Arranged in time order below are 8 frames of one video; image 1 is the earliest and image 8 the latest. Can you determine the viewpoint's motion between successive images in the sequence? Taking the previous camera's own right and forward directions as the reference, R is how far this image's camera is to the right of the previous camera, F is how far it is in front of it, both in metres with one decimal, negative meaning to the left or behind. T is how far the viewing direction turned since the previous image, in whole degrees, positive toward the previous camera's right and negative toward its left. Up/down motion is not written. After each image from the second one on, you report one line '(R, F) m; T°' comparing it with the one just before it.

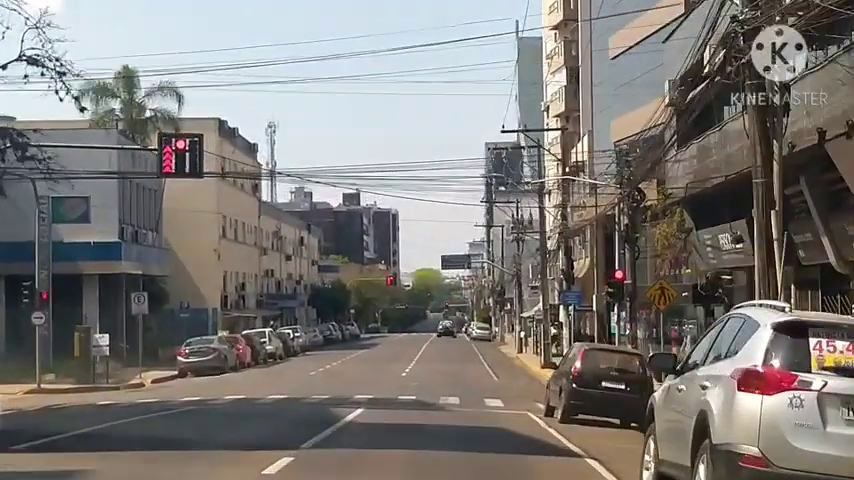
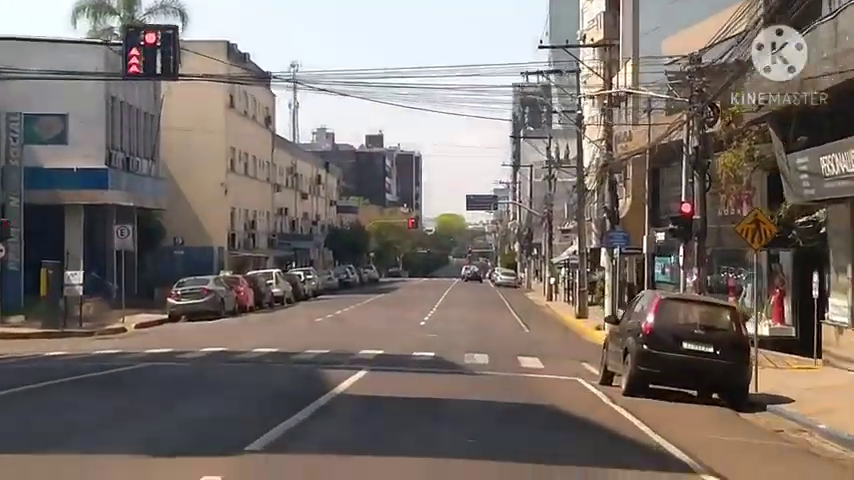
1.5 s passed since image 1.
(0.0, +5.5) m; -1°
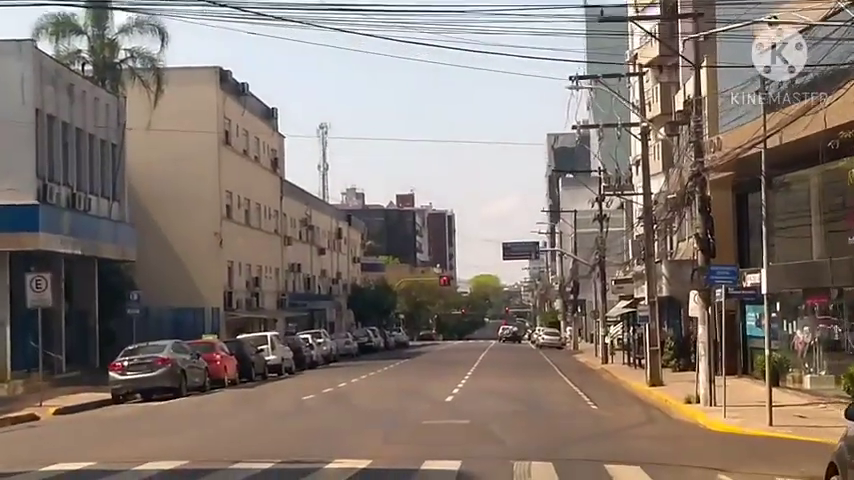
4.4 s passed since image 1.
(+0.2, +10.3) m; -1°
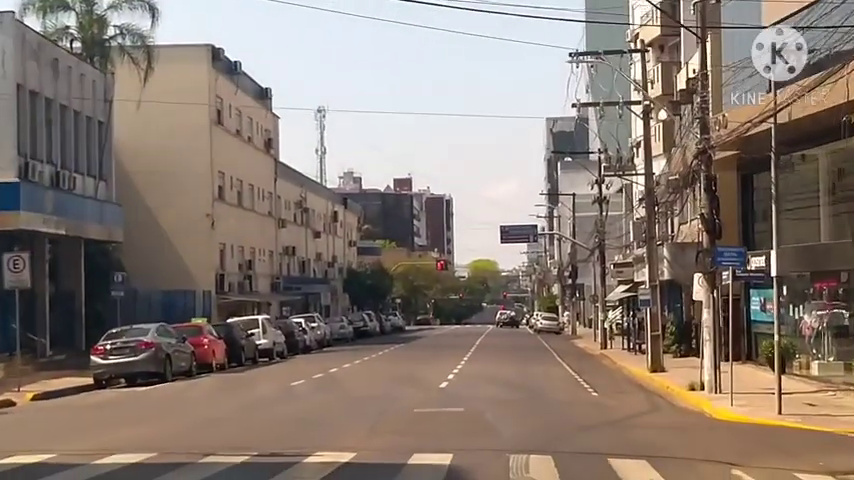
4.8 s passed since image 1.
(+0.1, +1.1) m; 0°
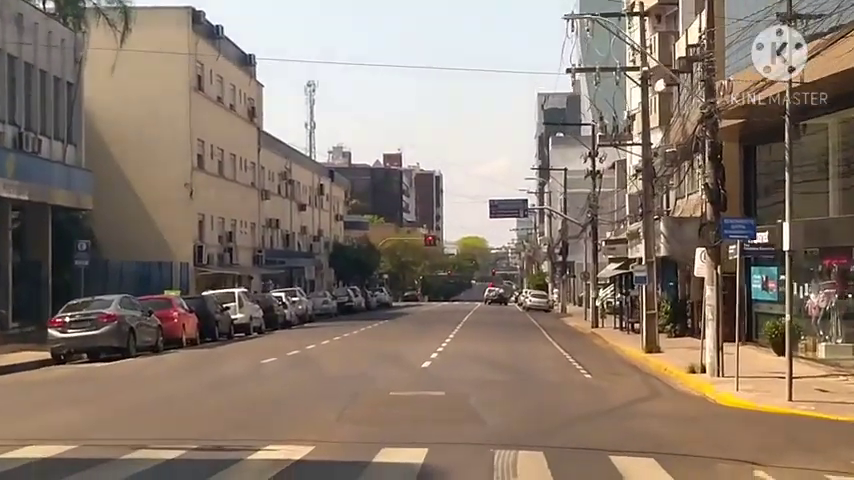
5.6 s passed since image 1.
(+0.1, +2.0) m; 0°
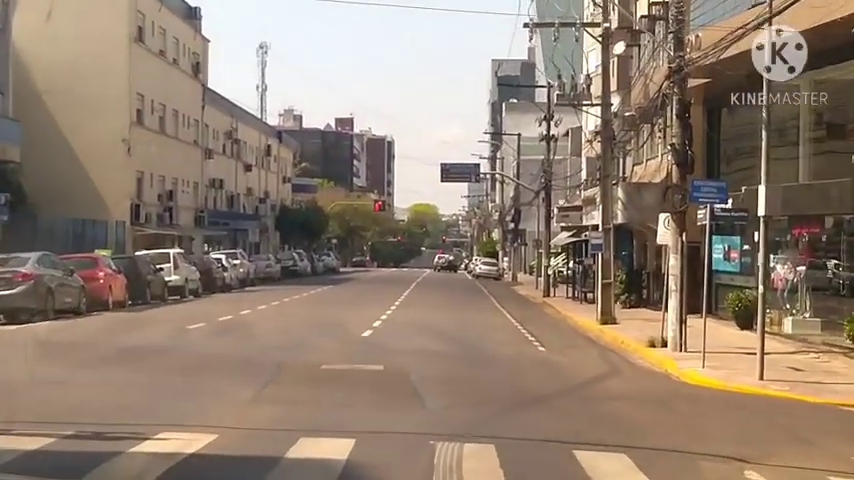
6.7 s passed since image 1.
(+0.1, +1.9) m; +2°
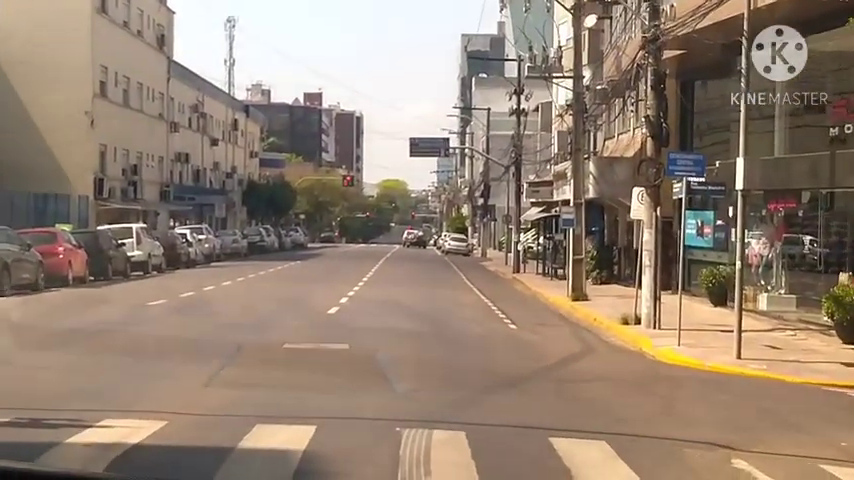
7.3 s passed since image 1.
(0.0, +0.7) m; +1°
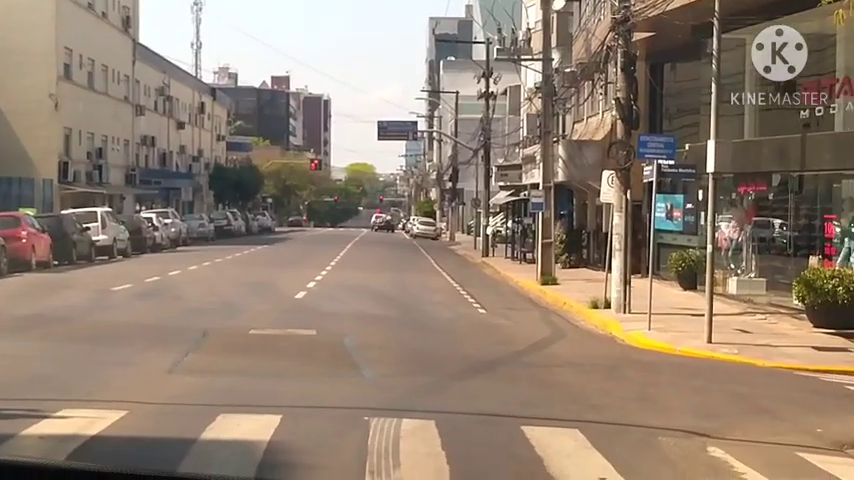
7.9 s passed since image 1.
(0.0, +0.2) m; +1°
